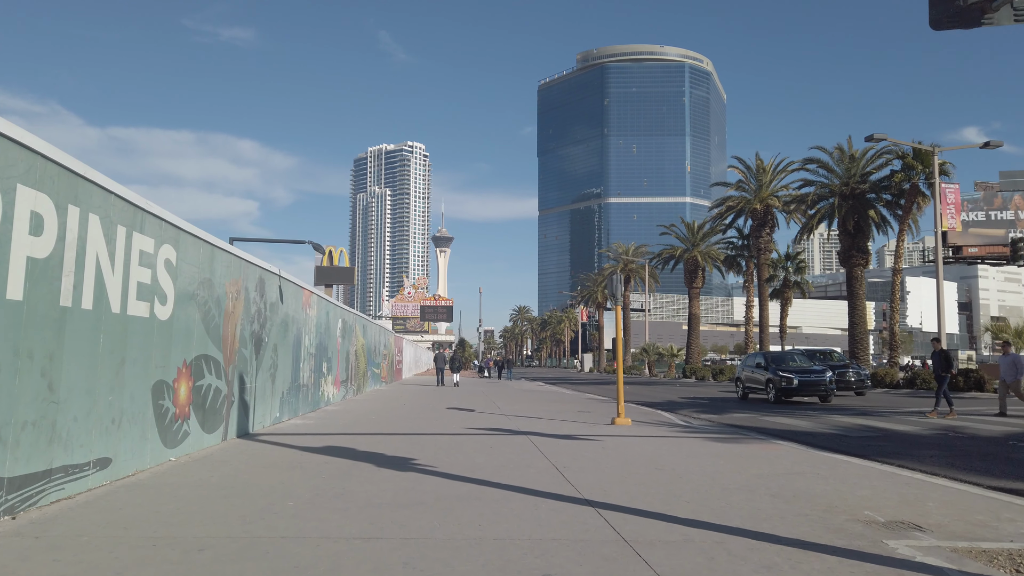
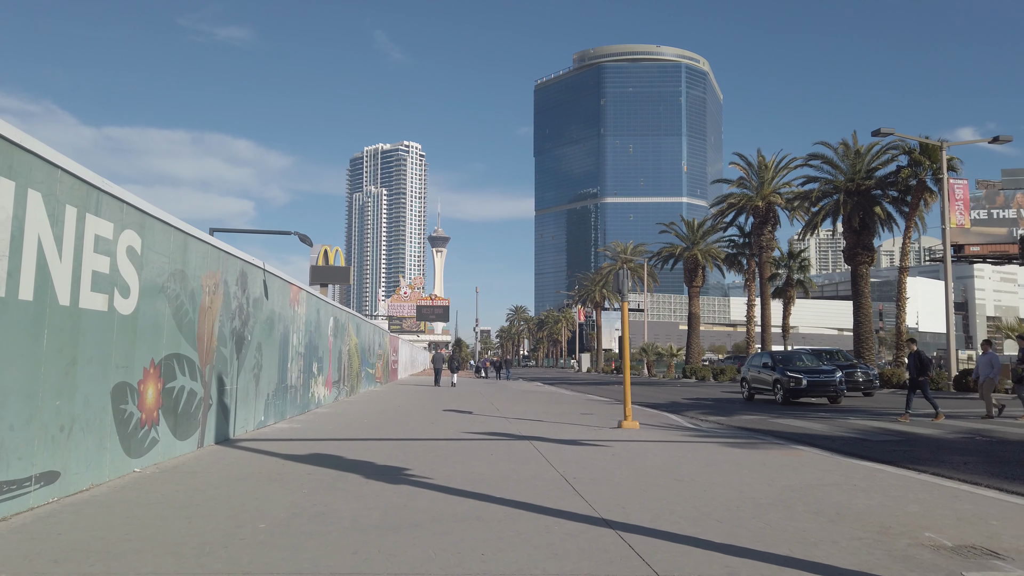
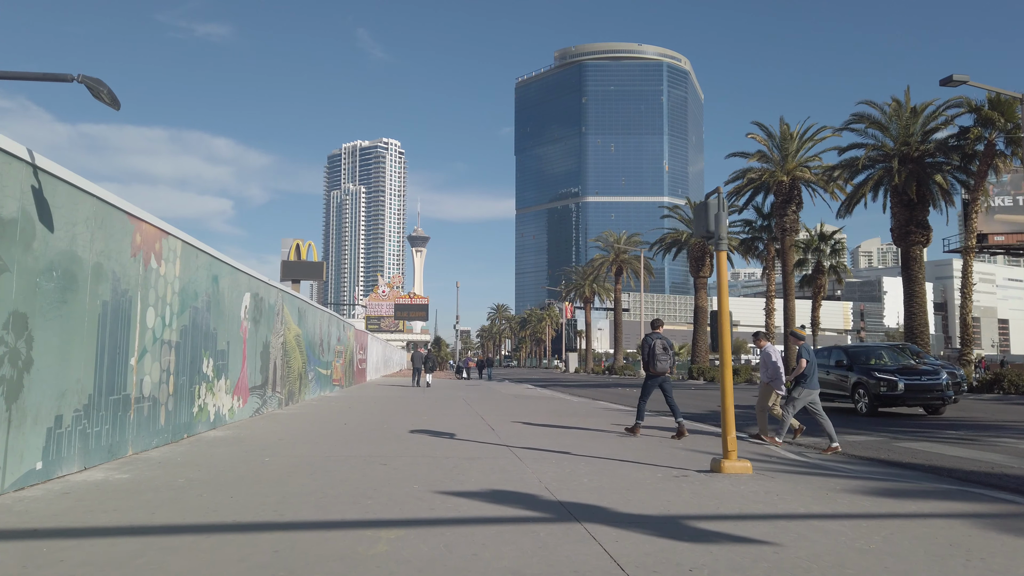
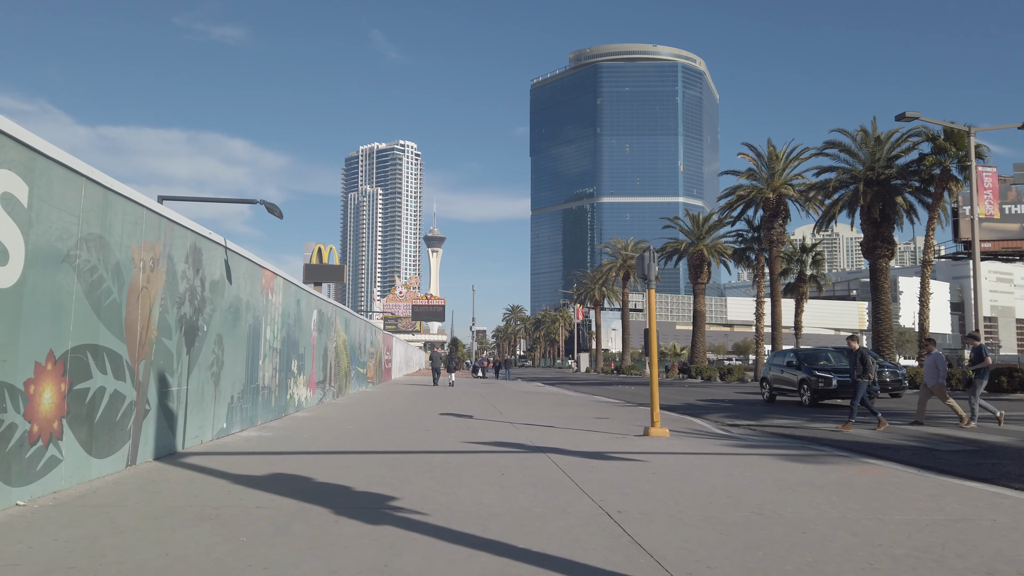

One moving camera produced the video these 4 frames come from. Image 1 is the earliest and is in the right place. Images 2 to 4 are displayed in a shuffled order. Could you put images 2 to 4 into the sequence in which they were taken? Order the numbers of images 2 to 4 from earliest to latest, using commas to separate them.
2, 4, 3
